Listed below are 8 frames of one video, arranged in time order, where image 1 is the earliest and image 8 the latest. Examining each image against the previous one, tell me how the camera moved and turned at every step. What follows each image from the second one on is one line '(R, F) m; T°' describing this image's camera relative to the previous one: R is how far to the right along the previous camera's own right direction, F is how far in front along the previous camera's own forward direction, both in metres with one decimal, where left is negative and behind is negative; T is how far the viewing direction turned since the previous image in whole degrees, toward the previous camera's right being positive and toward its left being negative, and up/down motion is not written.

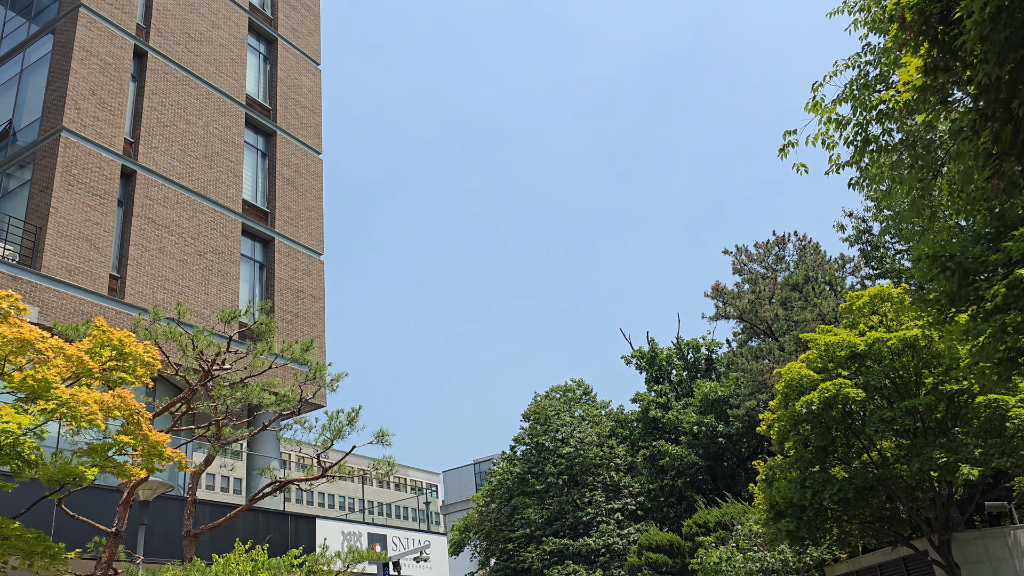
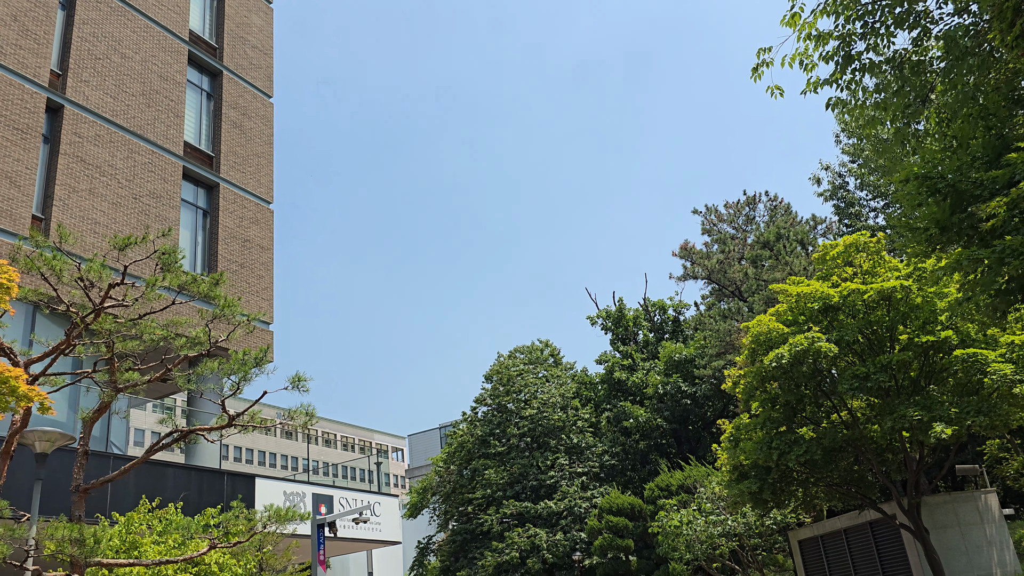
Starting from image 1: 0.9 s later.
(+0.4, +1.3) m; +2°
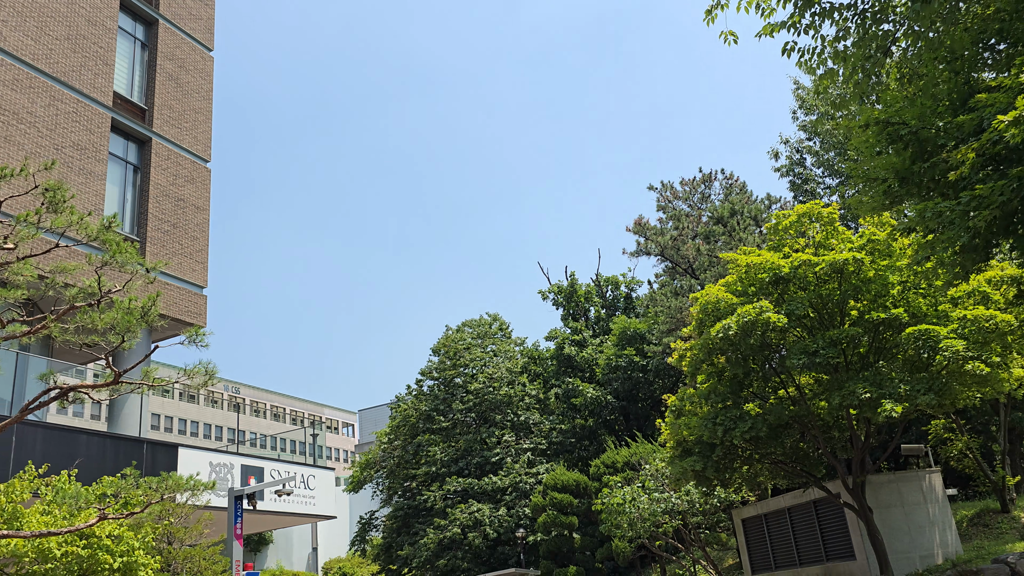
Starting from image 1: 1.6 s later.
(+0.4, +0.9) m; +3°
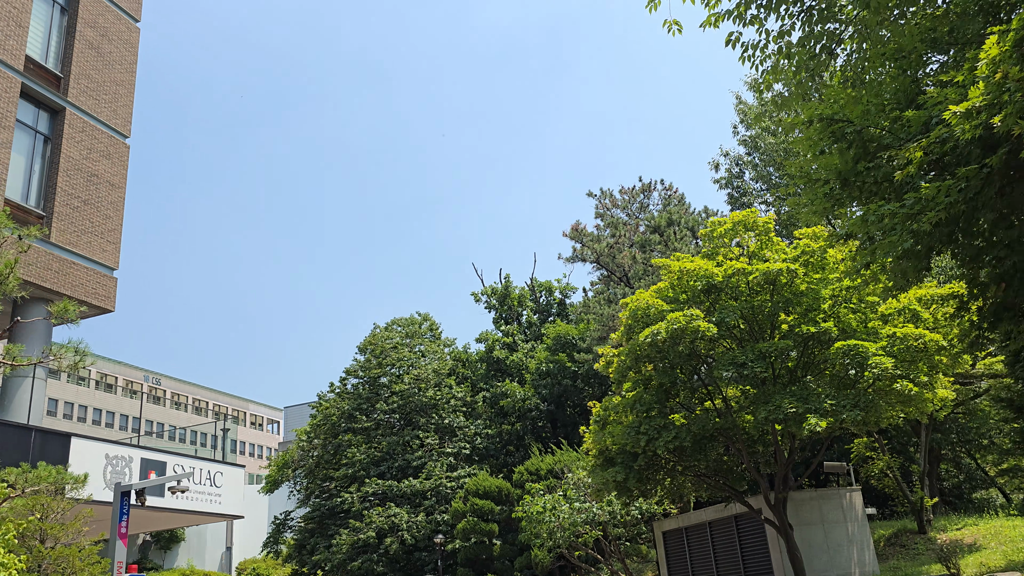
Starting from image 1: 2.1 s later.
(+0.3, +0.7) m; +4°
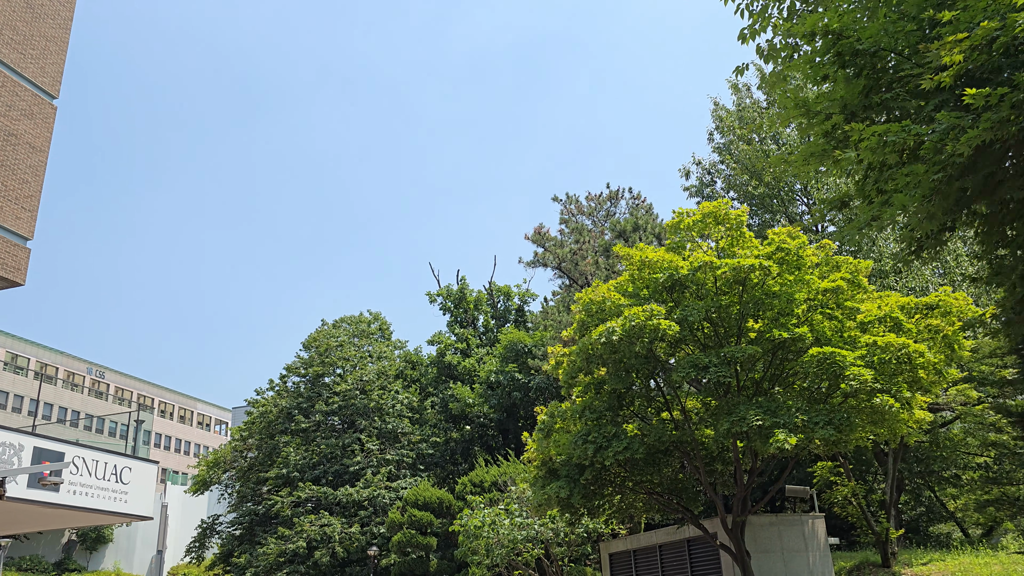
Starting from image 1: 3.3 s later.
(+0.4, +1.7) m; +2°
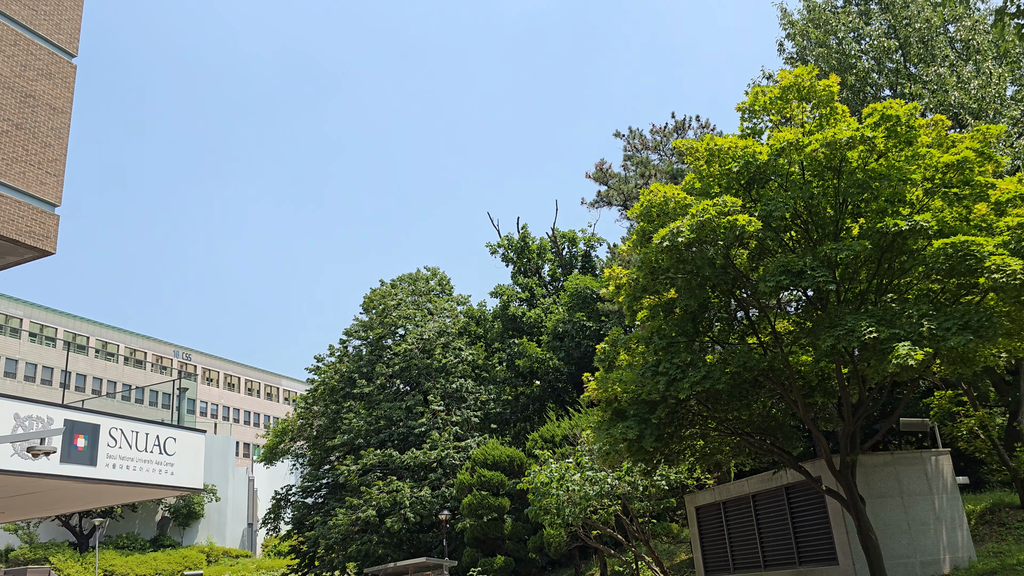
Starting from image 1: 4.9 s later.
(+0.4, +2.2) m; -5°
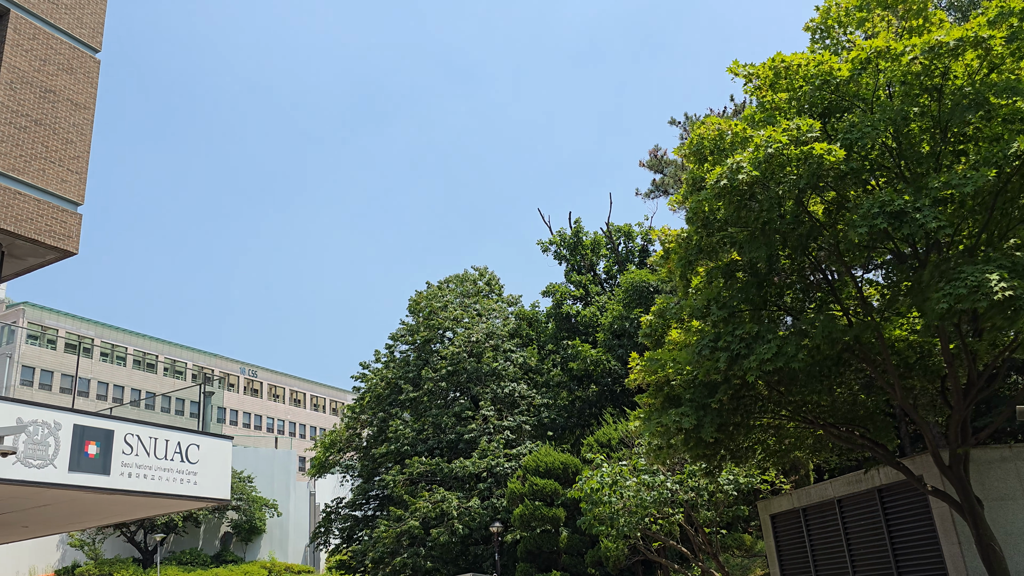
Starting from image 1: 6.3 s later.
(+0.4, +1.9) m; -4°
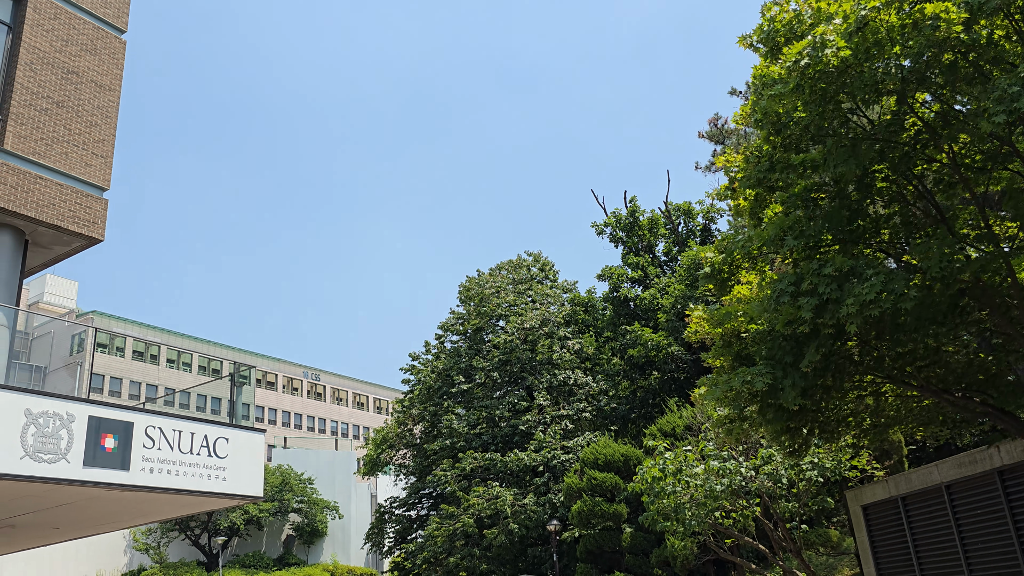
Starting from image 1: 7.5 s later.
(+0.3, +1.7) m; -4°
